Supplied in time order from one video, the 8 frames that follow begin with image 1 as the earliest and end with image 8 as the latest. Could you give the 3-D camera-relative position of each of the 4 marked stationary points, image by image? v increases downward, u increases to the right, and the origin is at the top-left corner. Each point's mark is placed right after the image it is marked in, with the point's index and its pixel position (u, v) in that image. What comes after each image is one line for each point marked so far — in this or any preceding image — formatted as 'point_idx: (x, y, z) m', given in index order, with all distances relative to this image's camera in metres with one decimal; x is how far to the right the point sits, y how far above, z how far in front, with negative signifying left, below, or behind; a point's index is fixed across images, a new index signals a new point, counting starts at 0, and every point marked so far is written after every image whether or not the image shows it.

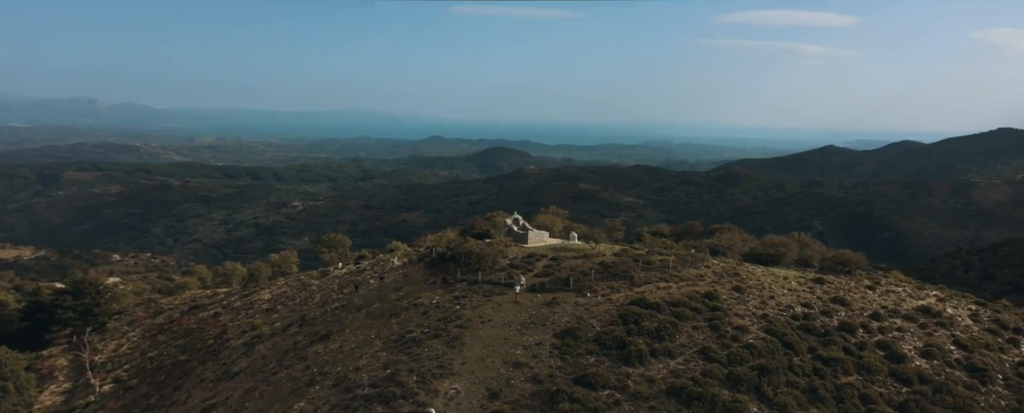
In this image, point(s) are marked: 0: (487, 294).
0: (-0.9, -3.0, +19.3) m
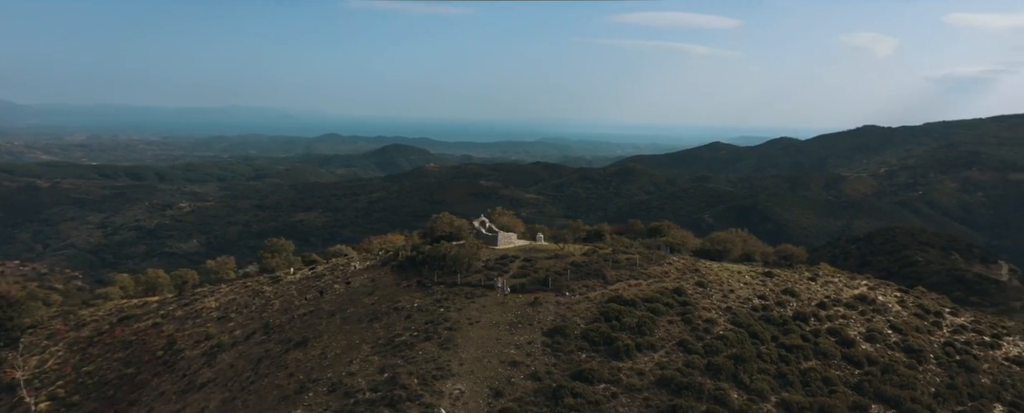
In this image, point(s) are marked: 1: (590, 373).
0: (-1.5, -3.1, +19.5) m
1: (+1.9, -4.1, +13.7) m
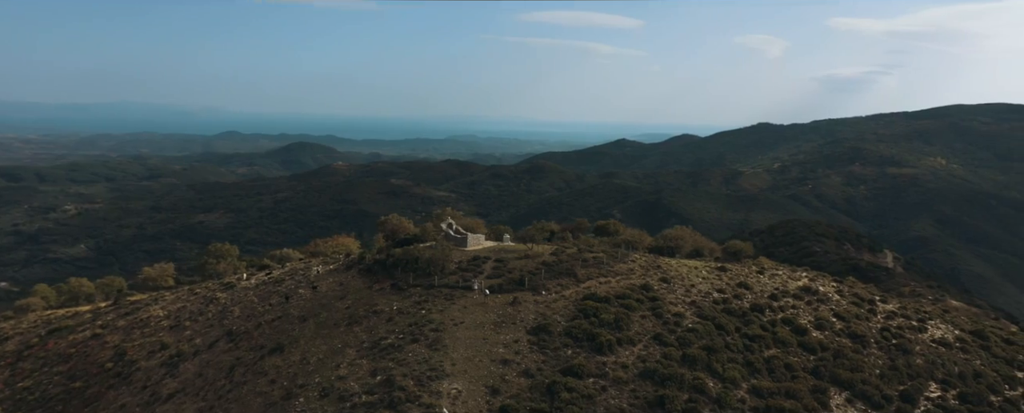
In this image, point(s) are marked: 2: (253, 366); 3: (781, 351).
0: (-2.3, -3.2, +19.8) m
1: (+1.7, -4.2, +14.3) m
2: (-8.7, -5.4, +18.8) m
3: (+9.5, -5.1, +19.8) m
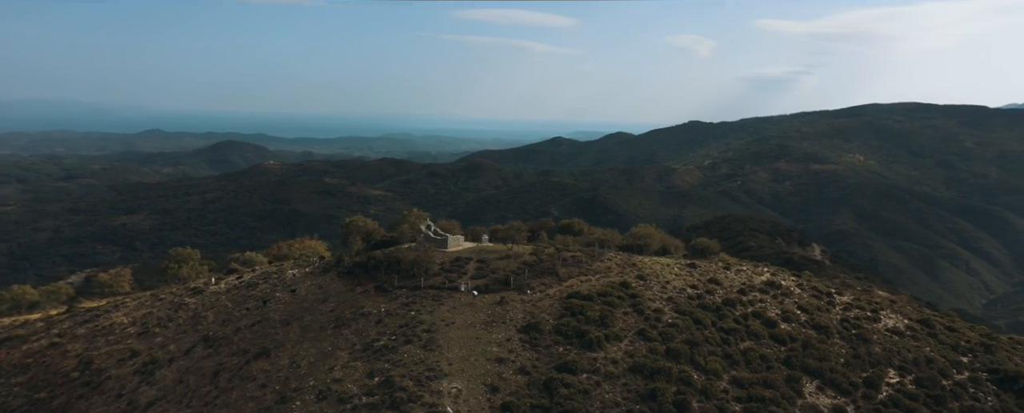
0: (-2.8, -3.3, +20.0) m
1: (+1.6, -4.2, +14.8) m
2: (-9.1, -5.5, +18.5) m
3: (+9.0, -5.1, +20.8) m
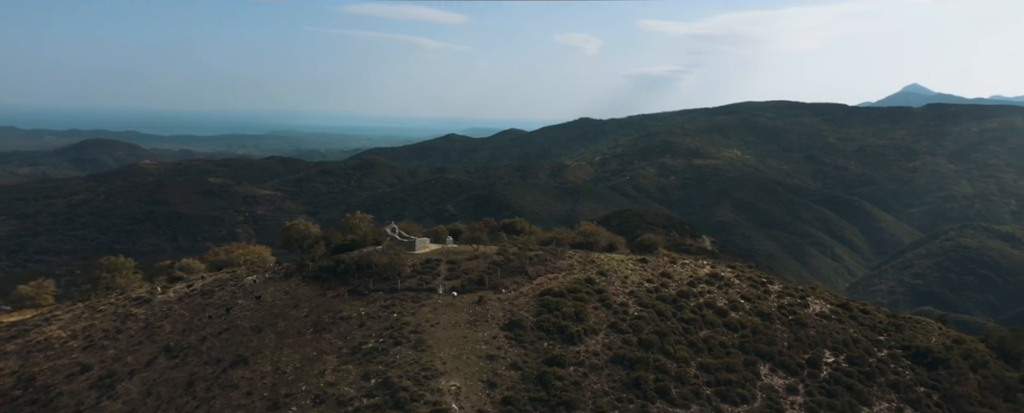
0: (-3.6, -3.4, +20.4) m
1: (+1.4, -4.3, +15.7) m
2: (-9.7, -5.7, +18.3) m
3: (+8.1, -5.0, +22.5) m
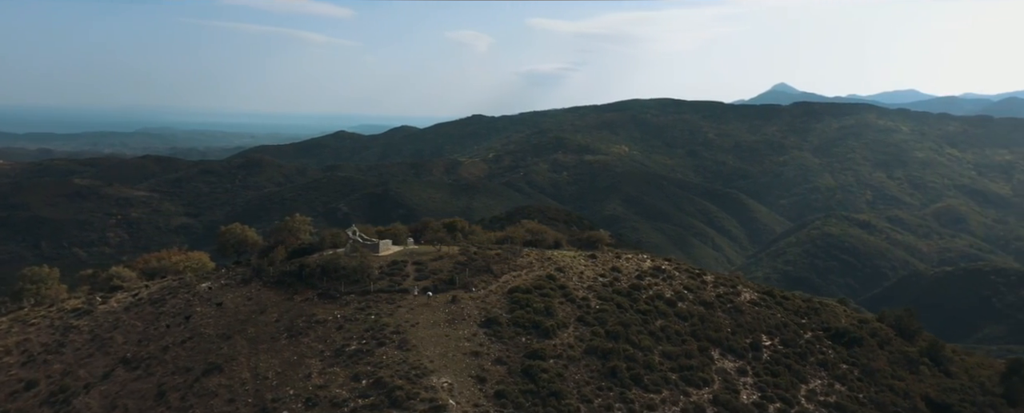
0: (-4.6, -3.5, +20.8) m
1: (+0.9, -4.4, +16.8) m
2: (-10.4, -5.9, +18.0) m
3: (+6.7, -5.0, +24.3) m
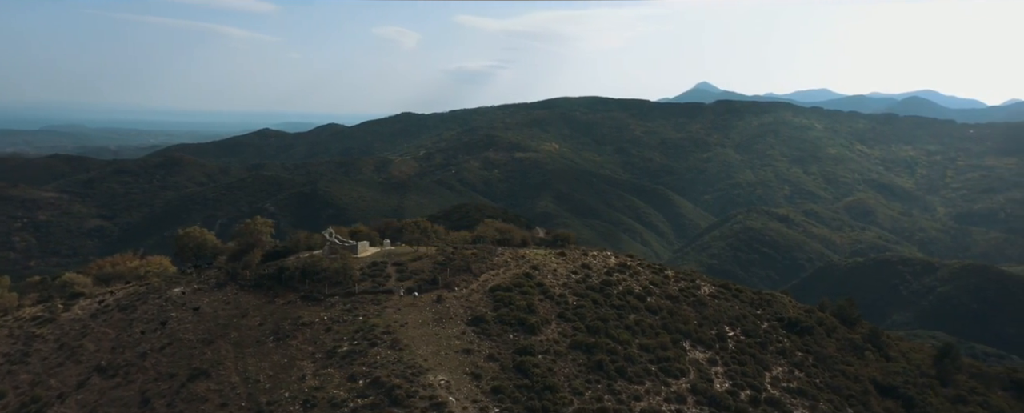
0: (-5.2, -3.6, +21.1) m
1: (+0.6, -4.5, +17.5) m
2: (-10.8, -6.1, +17.9) m
3: (+5.8, -5.0, +25.5) m
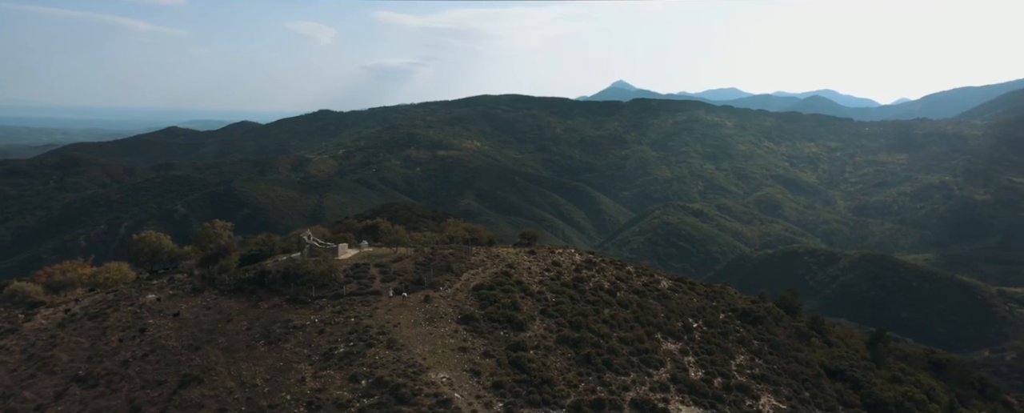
0: (-5.8, -3.8, +21.6) m
1: (+0.3, -4.6, +18.4) m
2: (-11.0, -6.3, +17.9) m
3: (+4.9, -5.0, +26.8) m
